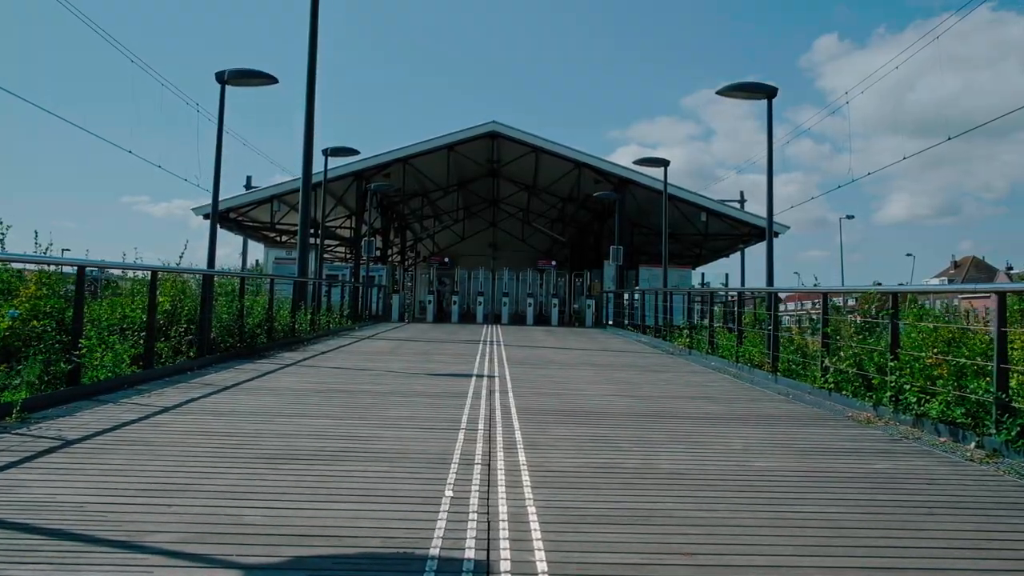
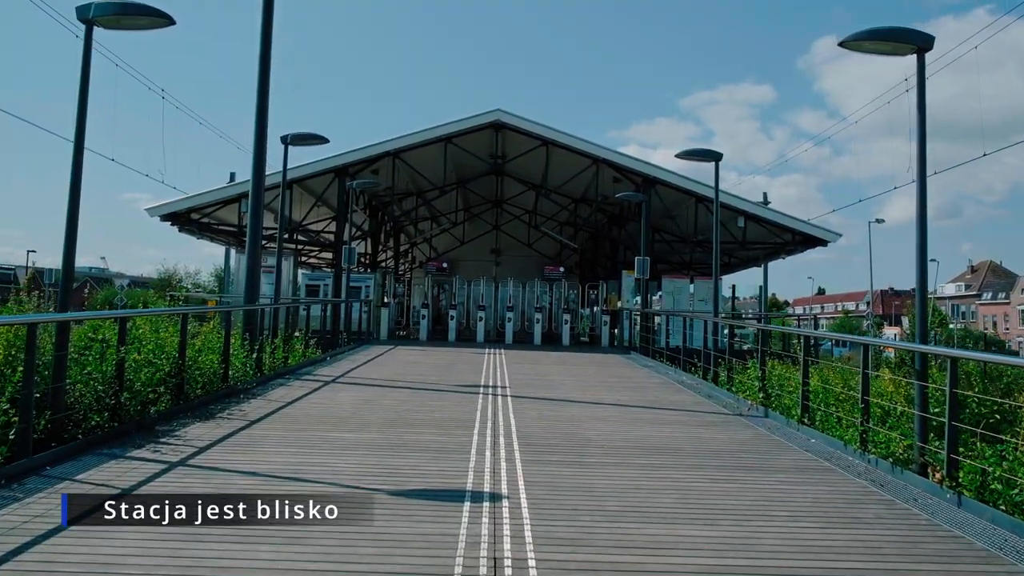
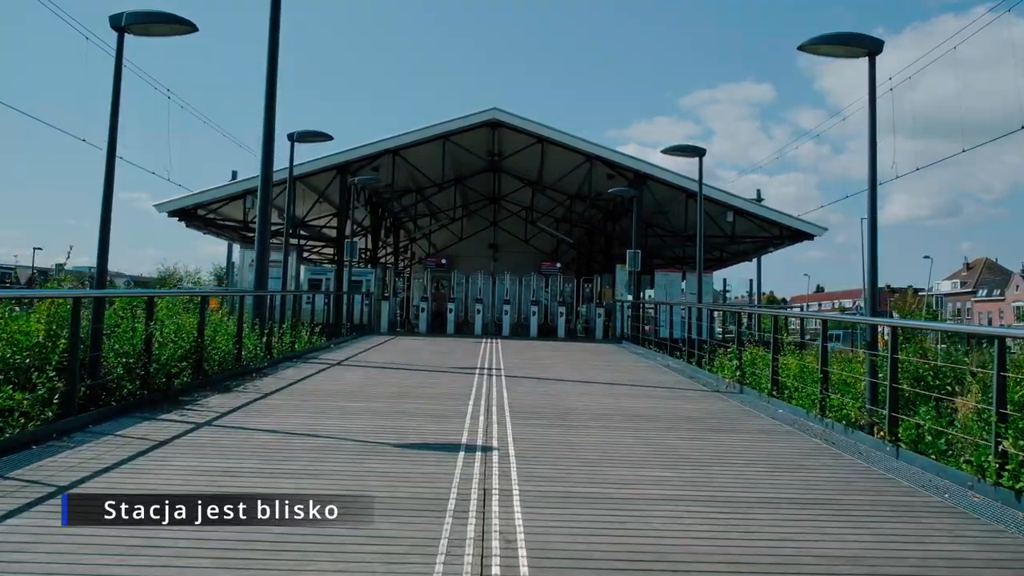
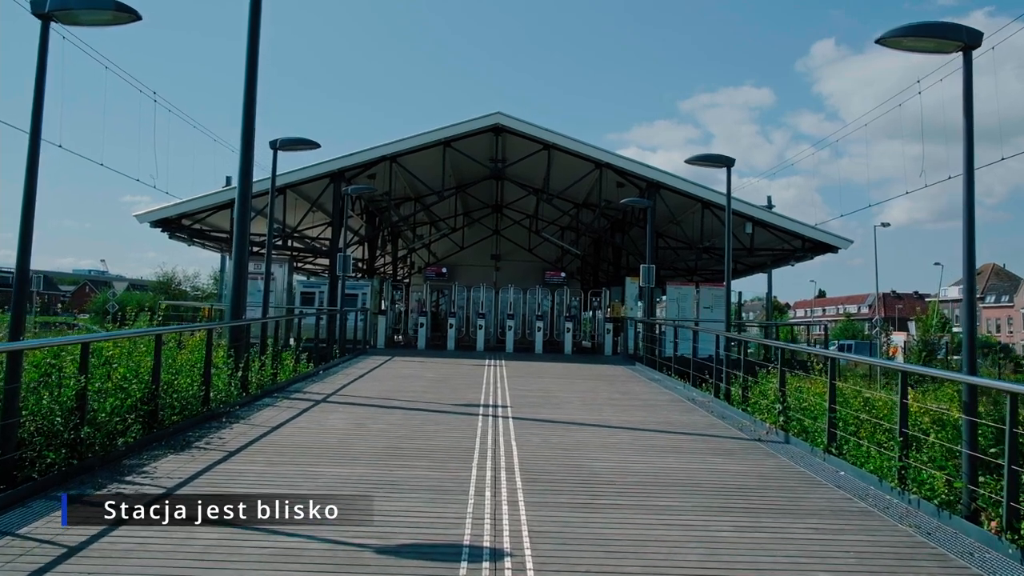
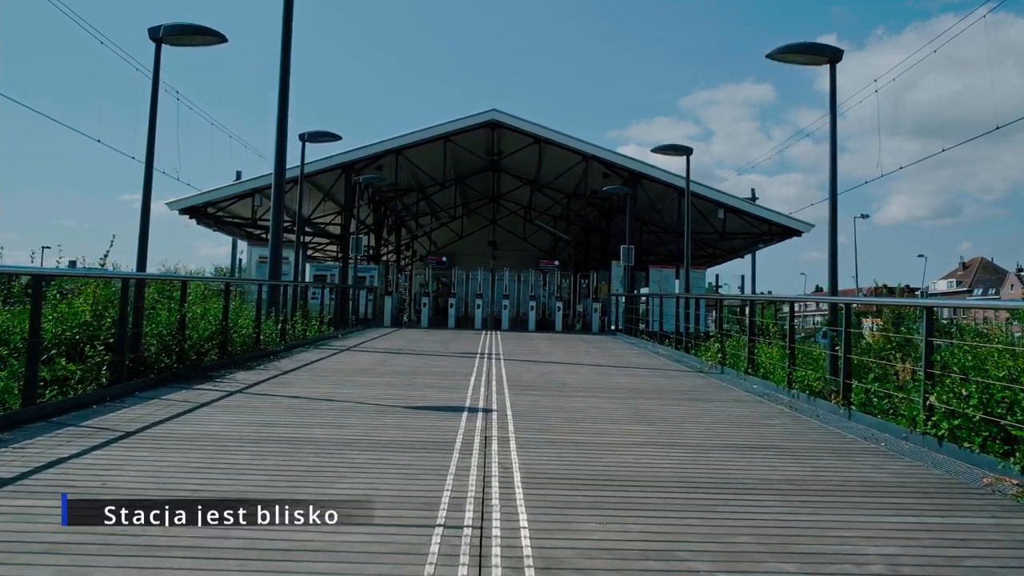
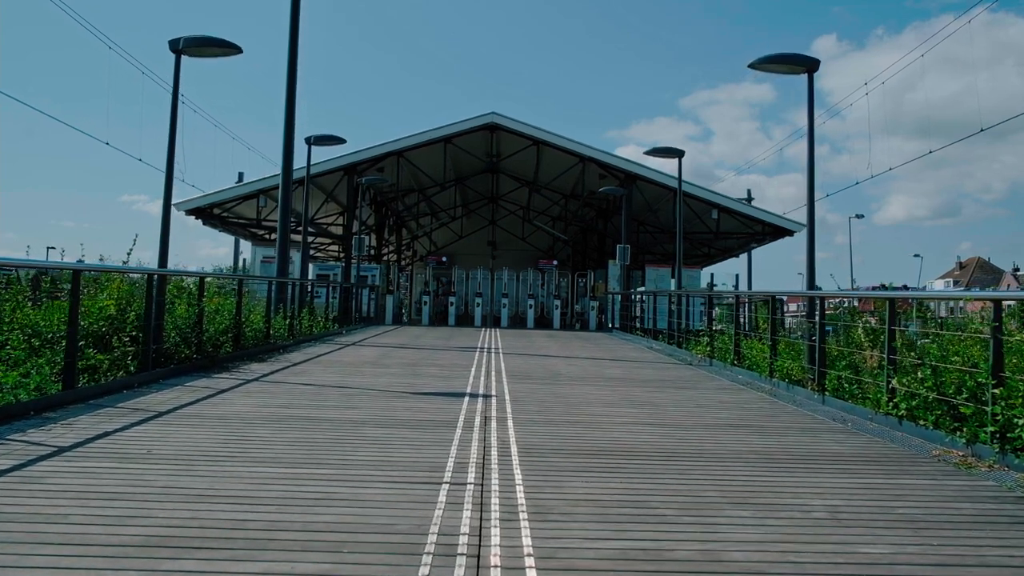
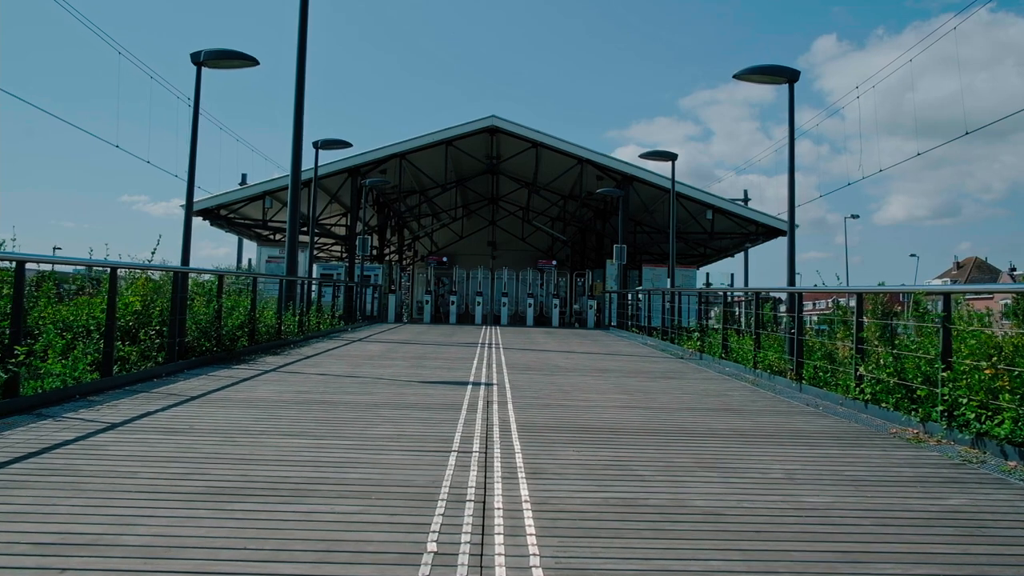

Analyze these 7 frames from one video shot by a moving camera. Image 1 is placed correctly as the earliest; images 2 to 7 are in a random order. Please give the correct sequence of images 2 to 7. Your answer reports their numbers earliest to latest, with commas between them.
7, 6, 5, 3, 2, 4
